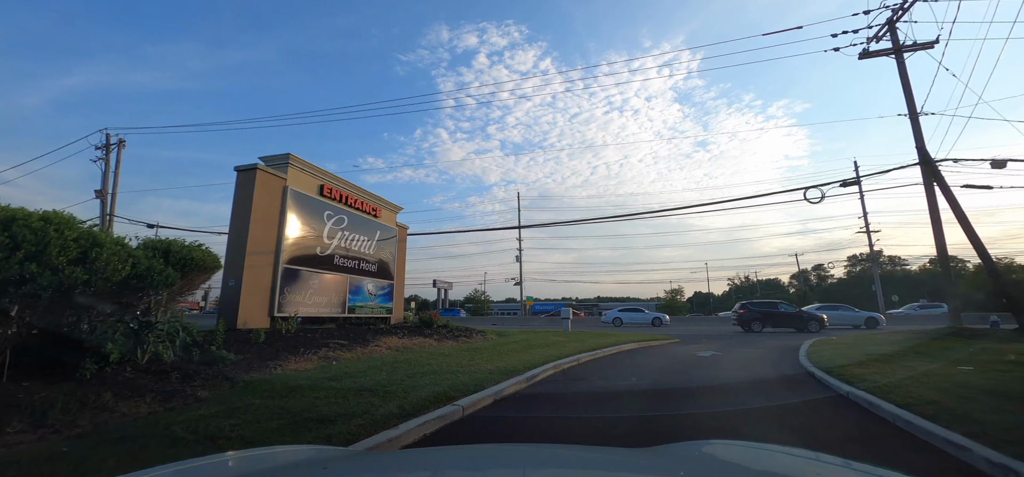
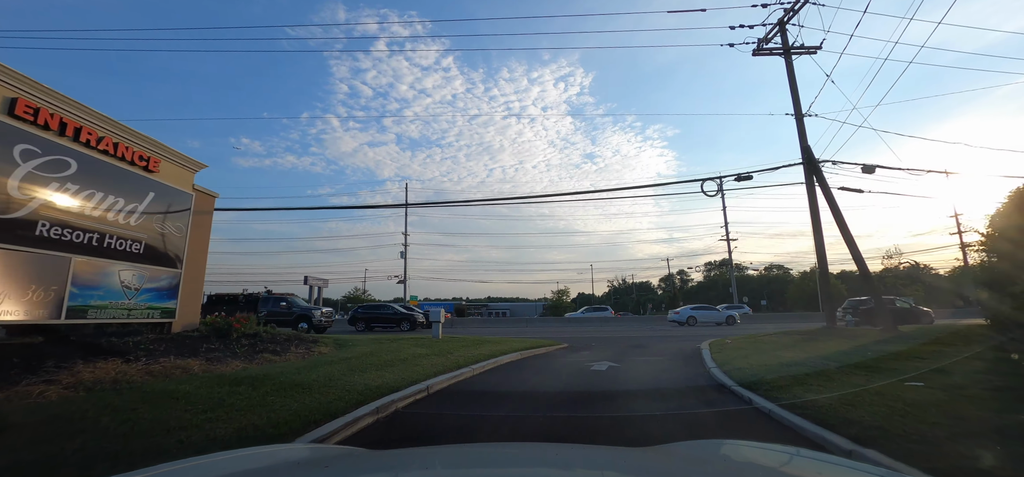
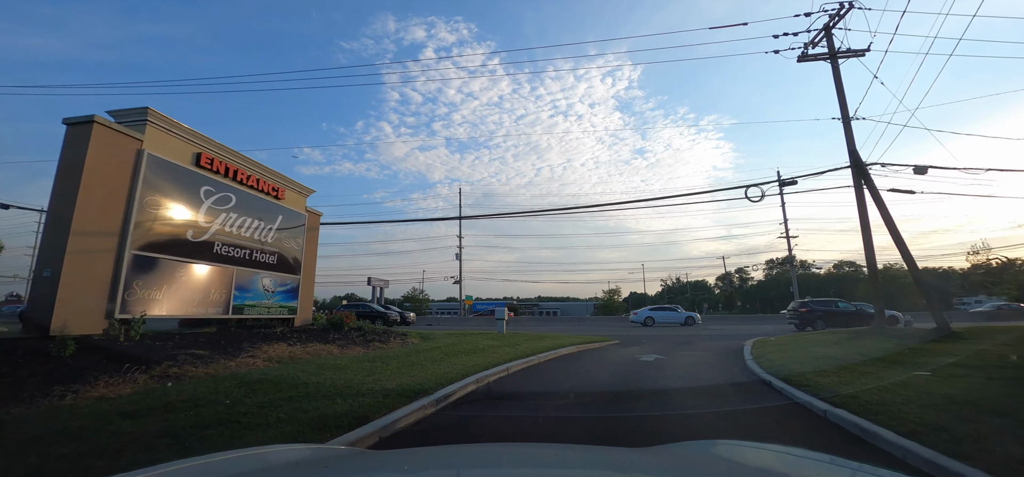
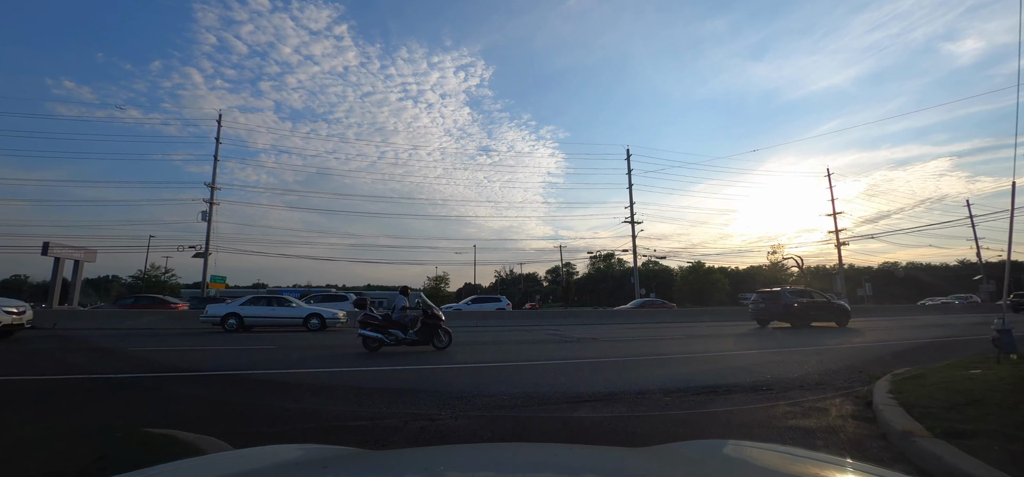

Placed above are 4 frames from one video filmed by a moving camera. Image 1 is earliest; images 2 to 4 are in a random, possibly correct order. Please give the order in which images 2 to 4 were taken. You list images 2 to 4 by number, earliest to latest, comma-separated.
3, 2, 4
